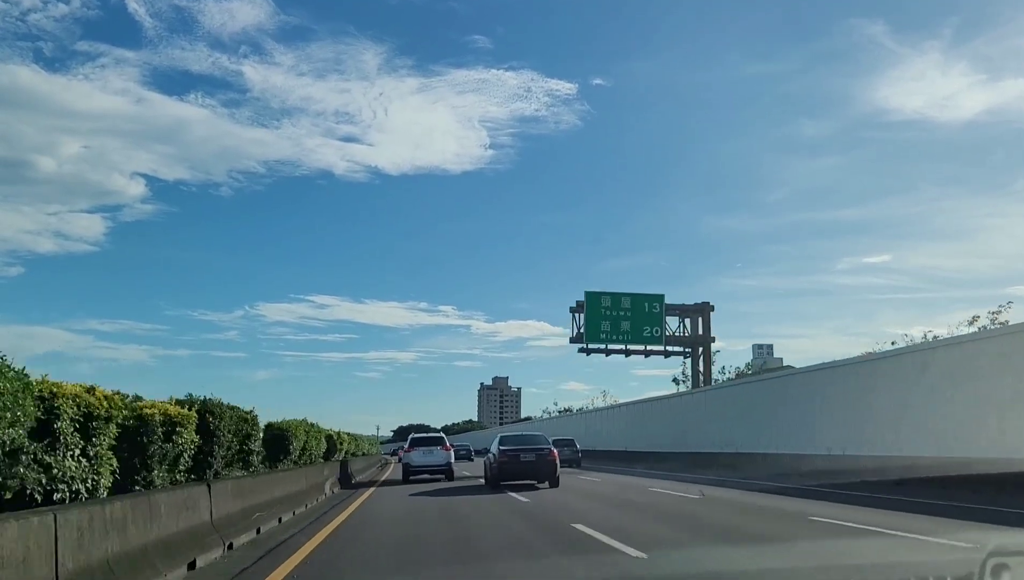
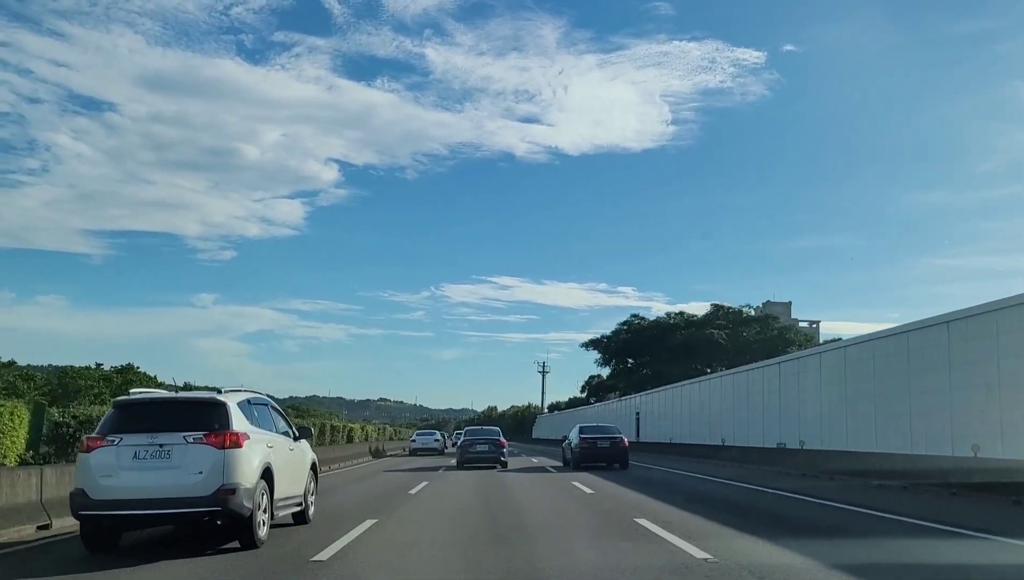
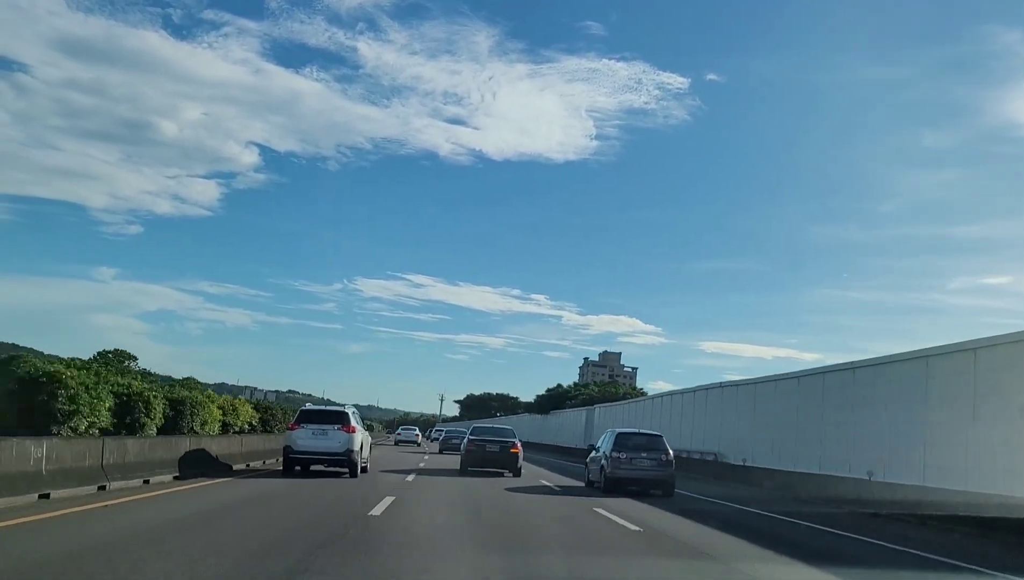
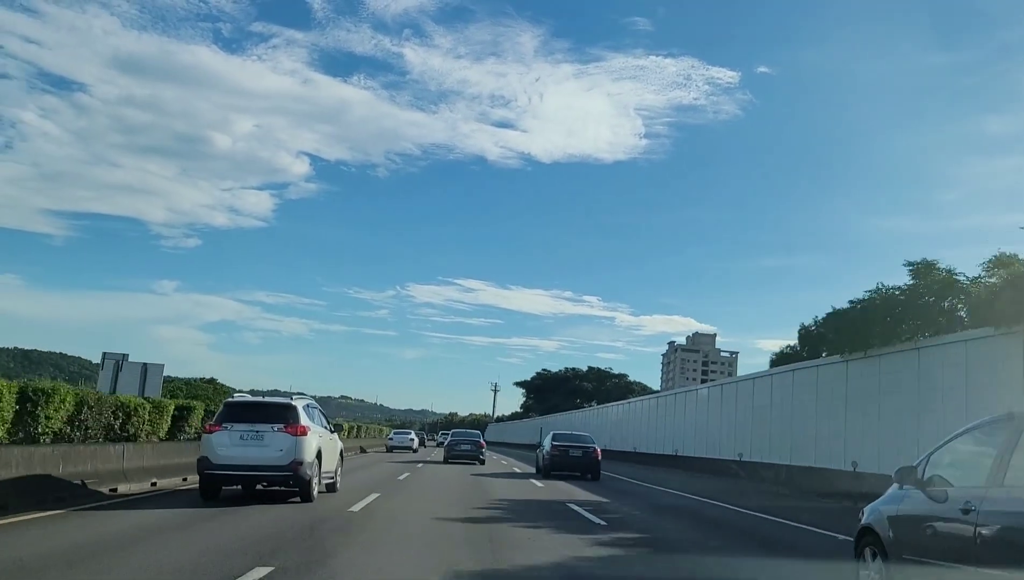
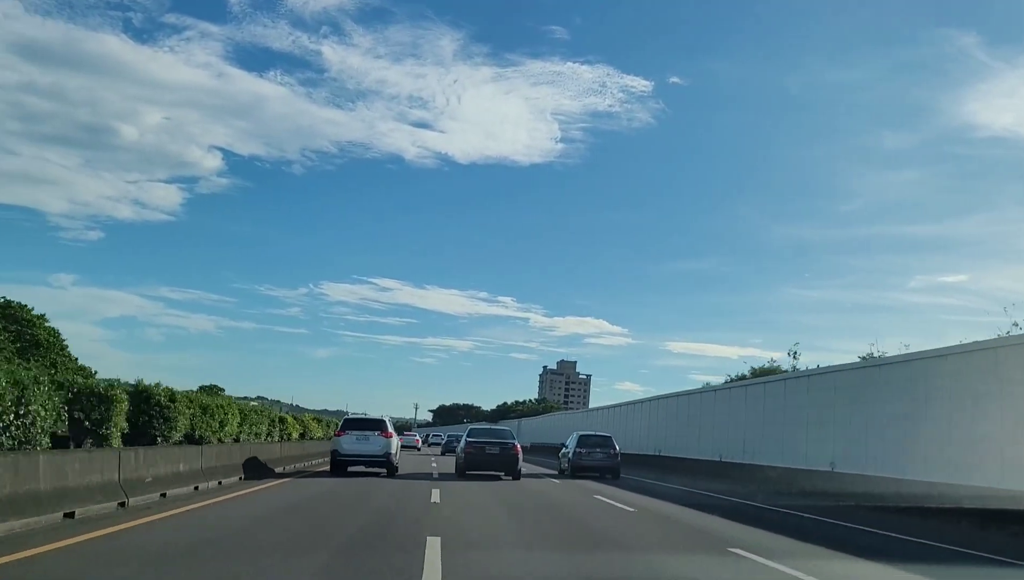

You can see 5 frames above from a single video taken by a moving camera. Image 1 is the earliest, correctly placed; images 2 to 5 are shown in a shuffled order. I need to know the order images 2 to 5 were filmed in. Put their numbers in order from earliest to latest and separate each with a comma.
5, 3, 4, 2
